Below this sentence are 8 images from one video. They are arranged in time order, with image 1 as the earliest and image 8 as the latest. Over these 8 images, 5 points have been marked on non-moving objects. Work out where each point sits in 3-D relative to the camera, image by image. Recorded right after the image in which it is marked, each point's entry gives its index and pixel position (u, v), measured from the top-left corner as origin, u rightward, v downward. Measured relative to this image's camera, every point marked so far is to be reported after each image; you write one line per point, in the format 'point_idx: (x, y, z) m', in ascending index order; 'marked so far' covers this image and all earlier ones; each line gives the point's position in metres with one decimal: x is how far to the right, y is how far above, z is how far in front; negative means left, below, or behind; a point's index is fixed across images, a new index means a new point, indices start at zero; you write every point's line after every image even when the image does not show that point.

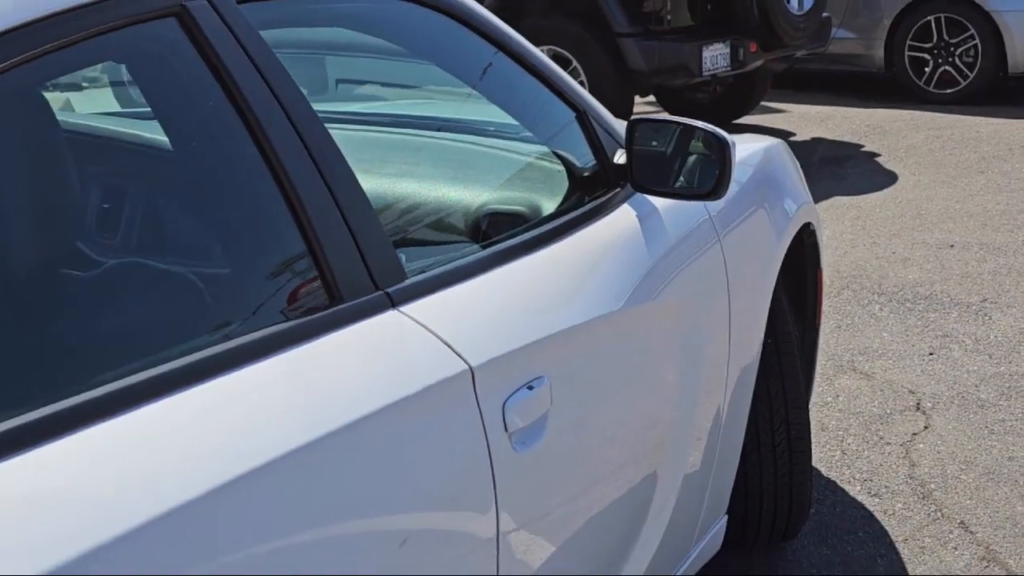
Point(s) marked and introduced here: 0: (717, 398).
0: (+0.3, -0.1, +2.7) m
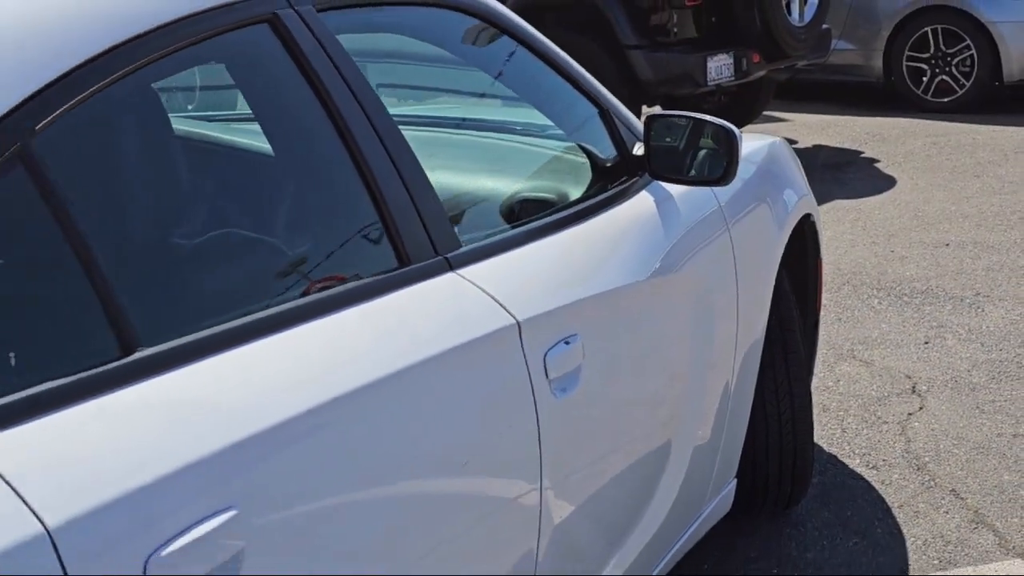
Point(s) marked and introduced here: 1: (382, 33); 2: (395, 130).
0: (+0.3, -0.1, +2.9) m
1: (-0.1, +0.3, +2.3) m
2: (-0.1, +0.2, +2.0) m
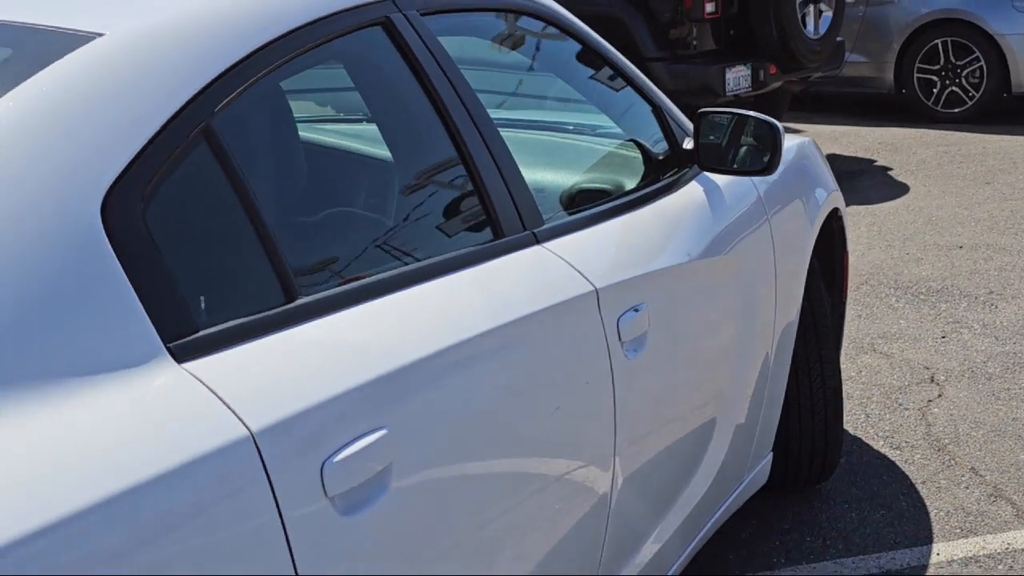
0: (+0.4, -0.1, +3.2) m
1: (0.0, +0.4, +2.5) m
2: (0.0, +0.2, +2.2) m
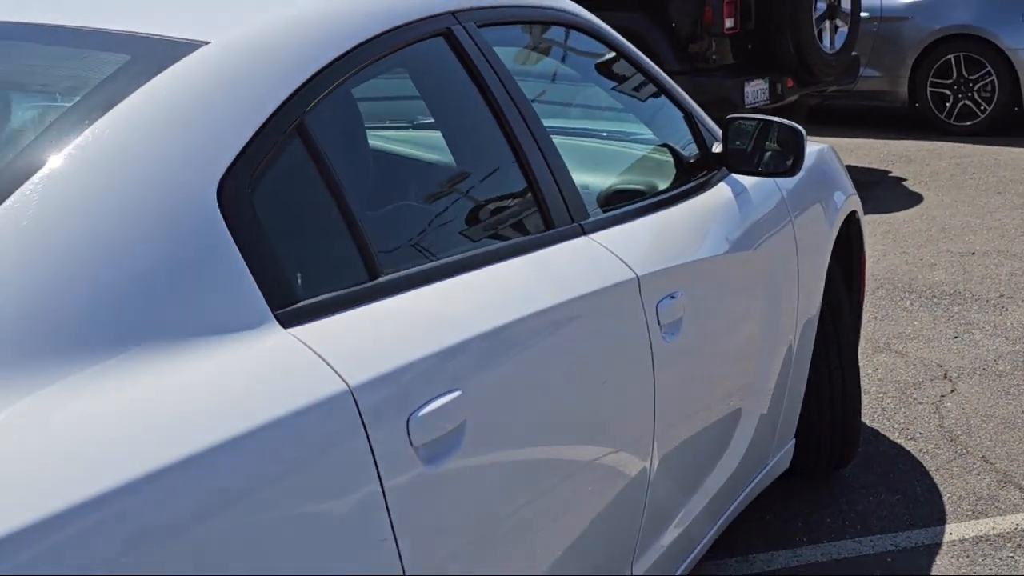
0: (+0.5, -0.1, +3.4) m
1: (0.0, +0.4, +2.7) m
2: (0.0, +0.2, +2.4) m
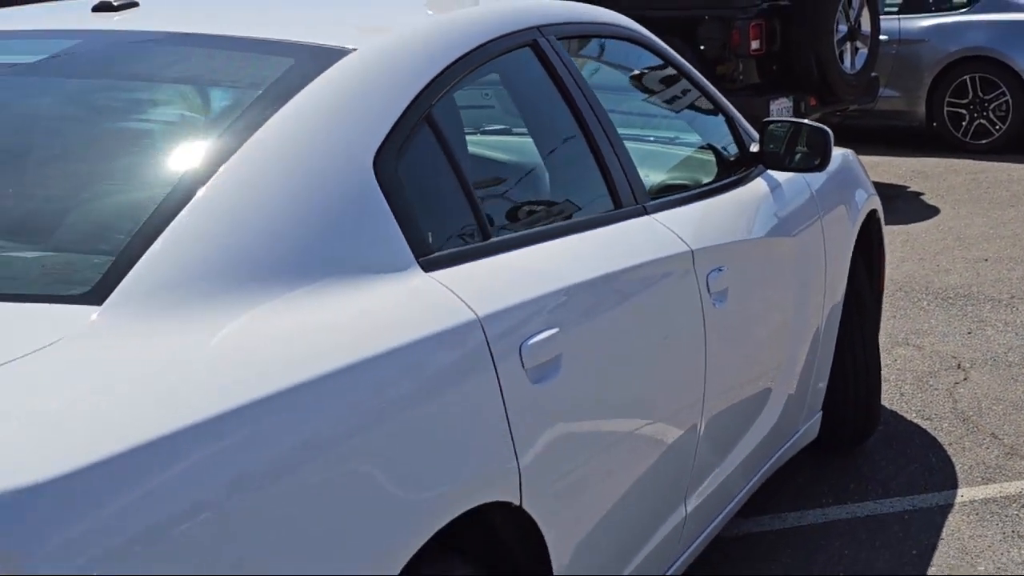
0: (+0.6, -0.1, +3.8) m
1: (+0.1, +0.4, +3.2) m
2: (+0.1, +0.2, +2.9) m
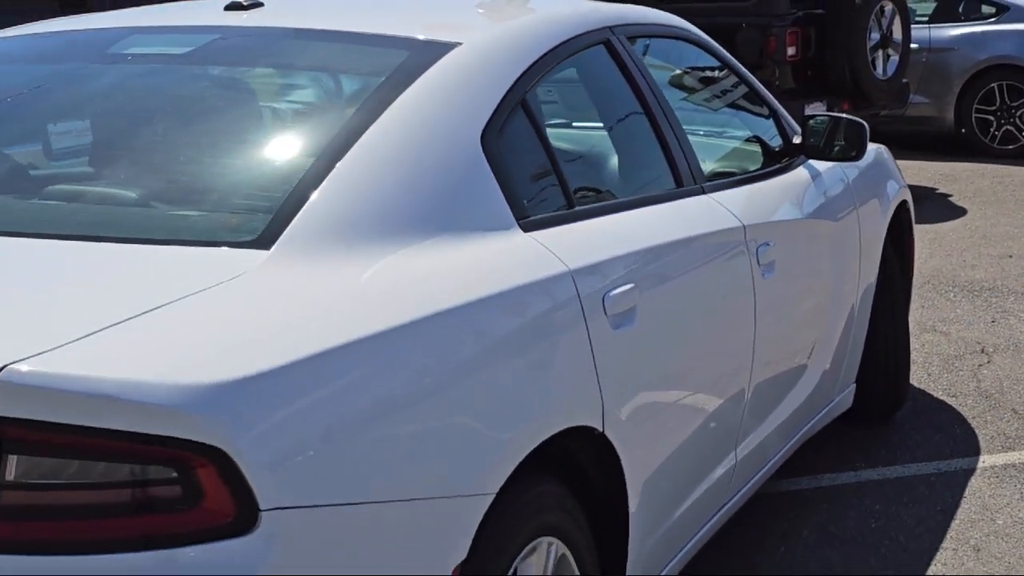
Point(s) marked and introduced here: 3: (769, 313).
0: (+0.7, 0.0, +4.2) m
1: (+0.3, +0.4, +3.5) m
2: (+0.3, +0.3, +3.2) m
3: (+0.5, 0.0, +3.5) m
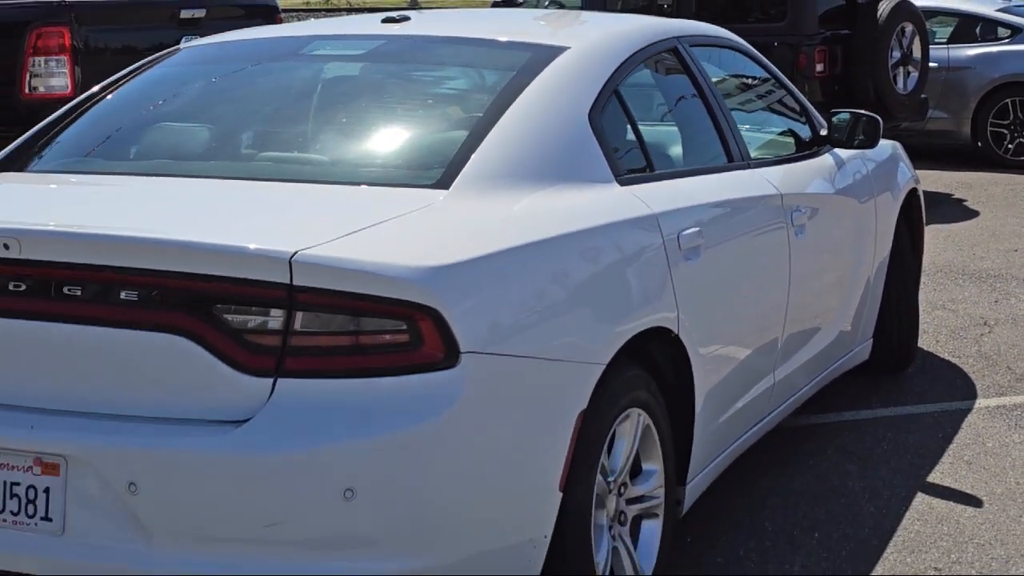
0: (+0.9, +0.1, +5.0) m
1: (+0.4, +0.5, +4.4) m
2: (+0.4, +0.4, +4.1) m
3: (+0.6, 0.0, +4.3) m
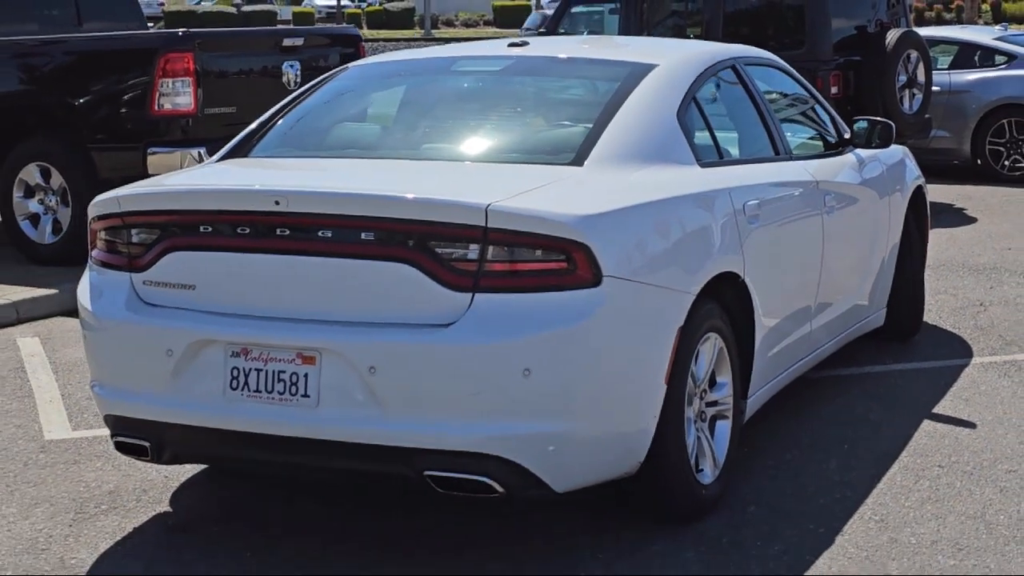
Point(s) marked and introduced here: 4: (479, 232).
0: (+1.2, +0.1, +6.1) m
1: (+0.7, +0.6, +5.4) m
2: (+0.7, +0.5, +5.1) m
3: (+0.9, +0.1, +5.4) m
4: (-0.1, +0.1, +3.6) m
